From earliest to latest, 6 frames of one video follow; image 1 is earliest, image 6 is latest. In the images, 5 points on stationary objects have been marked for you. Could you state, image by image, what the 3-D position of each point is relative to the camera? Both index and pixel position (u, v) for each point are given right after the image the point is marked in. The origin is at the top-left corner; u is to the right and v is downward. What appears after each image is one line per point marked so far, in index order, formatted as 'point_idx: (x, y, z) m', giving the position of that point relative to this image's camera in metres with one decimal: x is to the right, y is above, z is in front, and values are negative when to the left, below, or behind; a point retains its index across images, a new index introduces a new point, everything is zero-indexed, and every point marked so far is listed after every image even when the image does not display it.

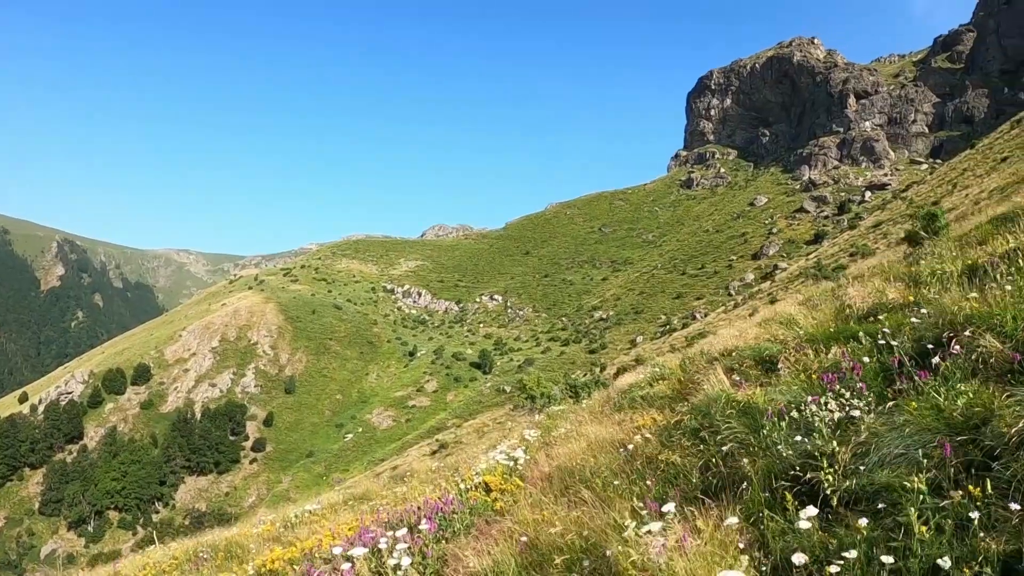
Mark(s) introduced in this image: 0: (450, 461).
0: (-1.7, -4.8, +14.5) m
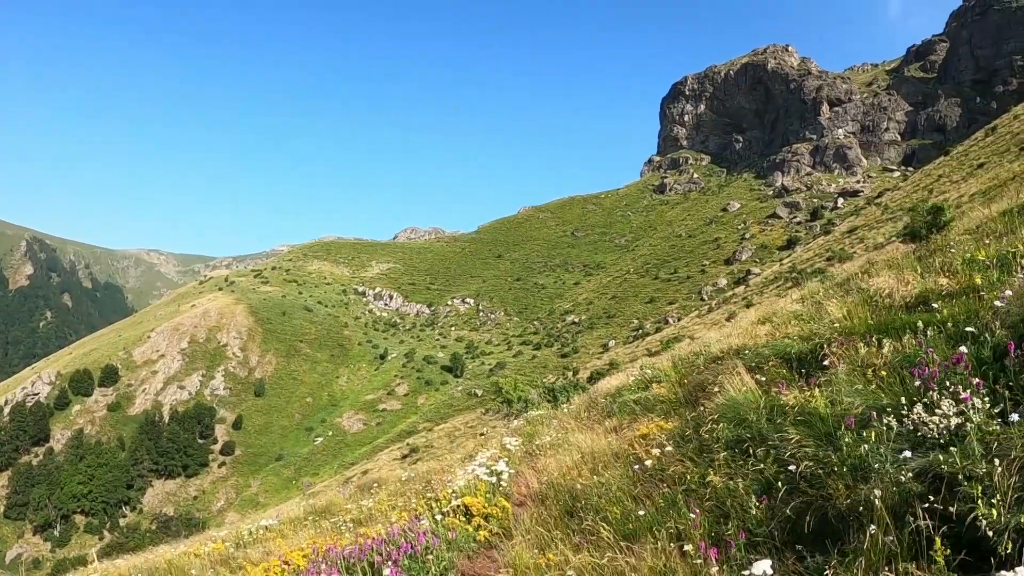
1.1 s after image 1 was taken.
0: (-2.3, -4.7, +13.4) m
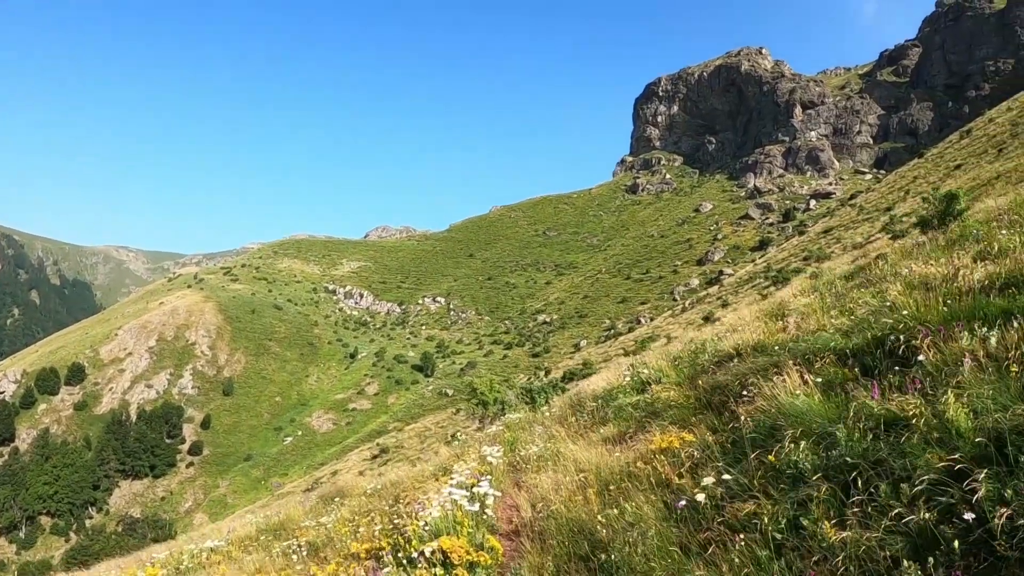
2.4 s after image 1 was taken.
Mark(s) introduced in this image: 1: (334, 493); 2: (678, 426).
0: (-2.8, -4.5, +12.1) m
1: (-5.2, -6.1, +15.2) m
2: (+1.9, -1.6, +5.9) m
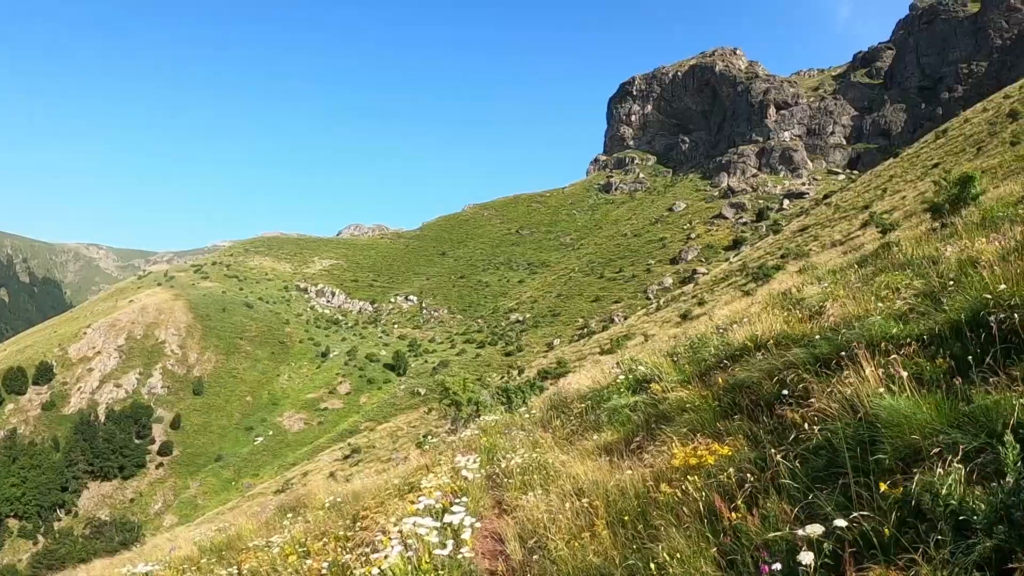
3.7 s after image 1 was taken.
0: (-3.3, -4.3, +10.7) m
1: (-5.9, -5.8, +13.7) m
2: (+1.8, -1.4, +4.8) m
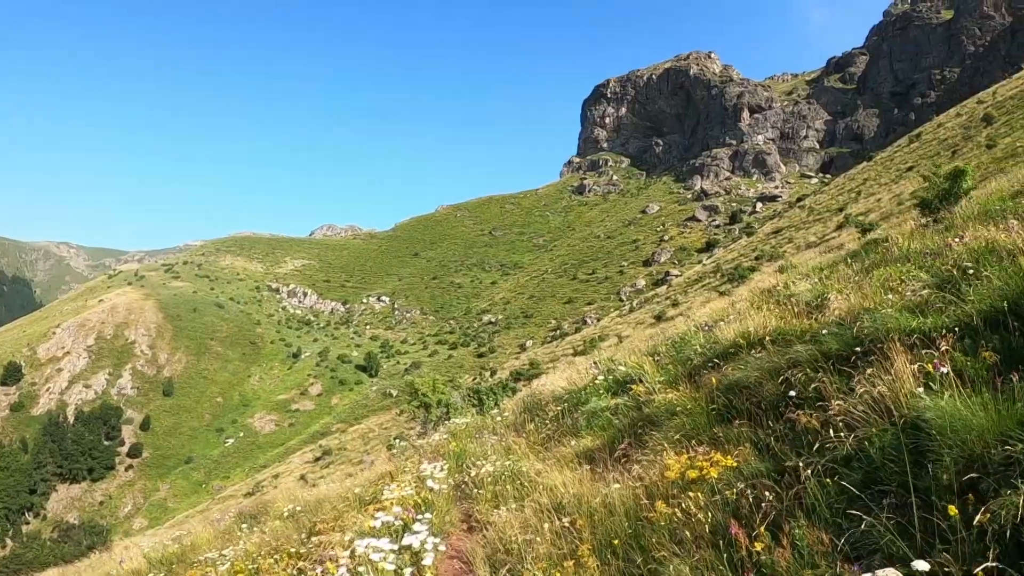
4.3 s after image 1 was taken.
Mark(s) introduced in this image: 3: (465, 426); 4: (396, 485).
0: (-3.9, -4.1, +9.9) m
1: (-6.6, -5.6, +12.7) m
2: (+1.5, -1.3, +4.3) m
3: (-0.9, -2.7, +10.0) m
4: (-1.5, -2.5, +6.6) m
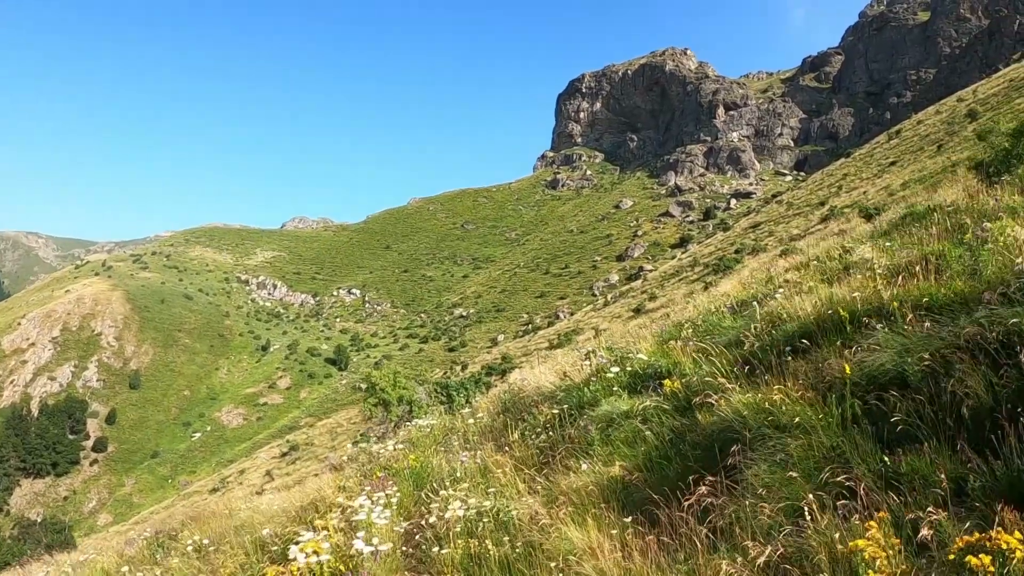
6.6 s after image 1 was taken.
0: (-4.2, -3.6, +7.5) m
1: (-7.2, -5.0, +10.1) m
2: (+1.5, -0.8, +2.1) m
3: (-1.2, -2.2, +7.8) m
4: (-1.6, -2.0, +4.3) m
